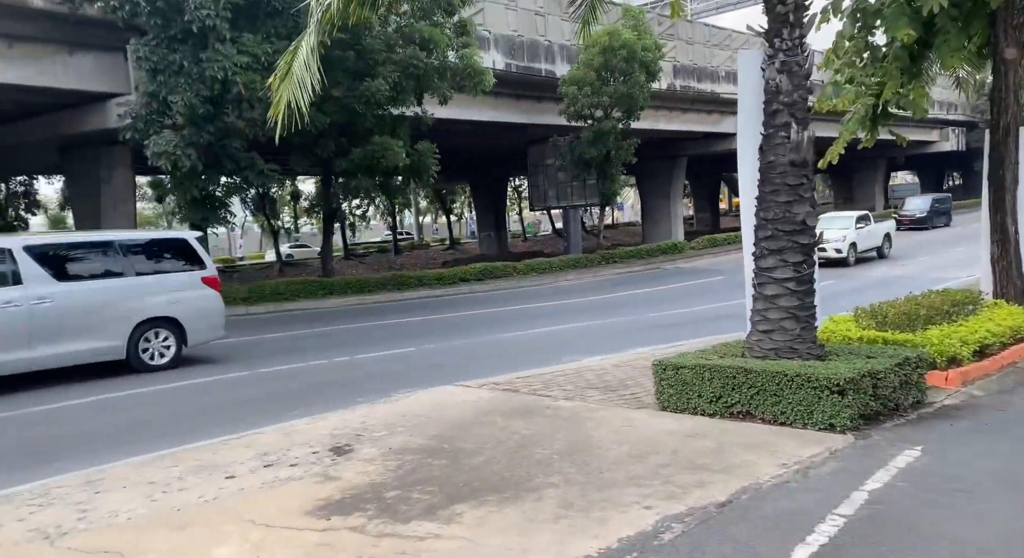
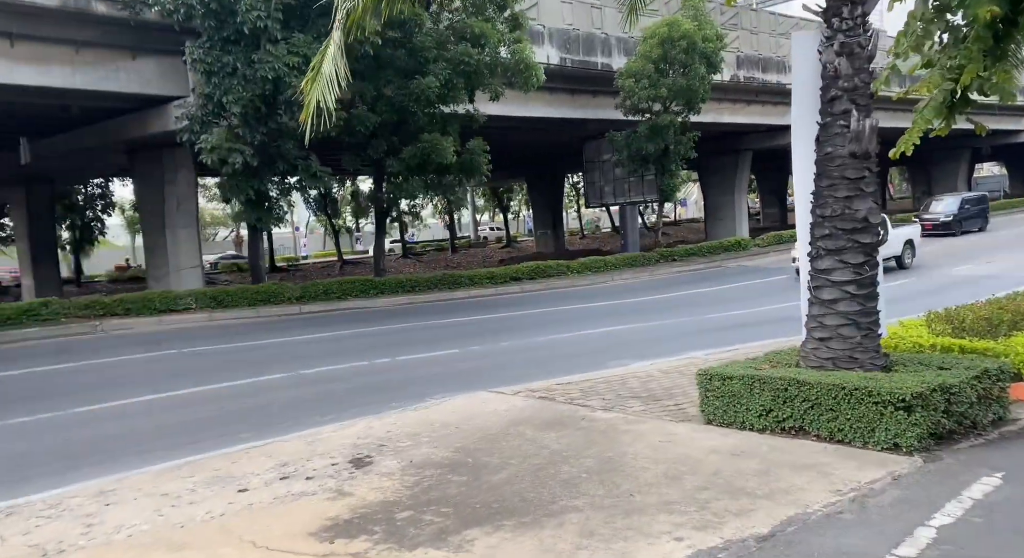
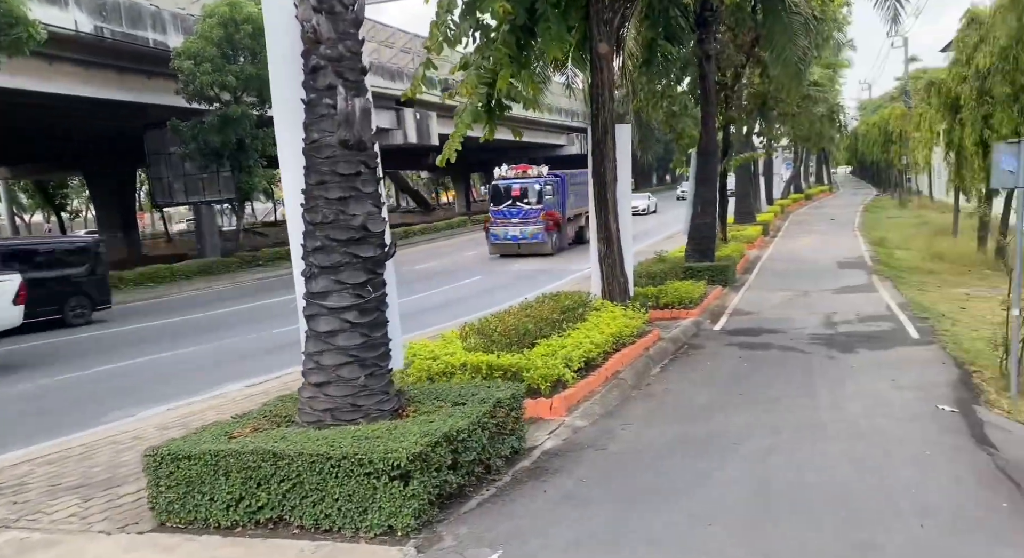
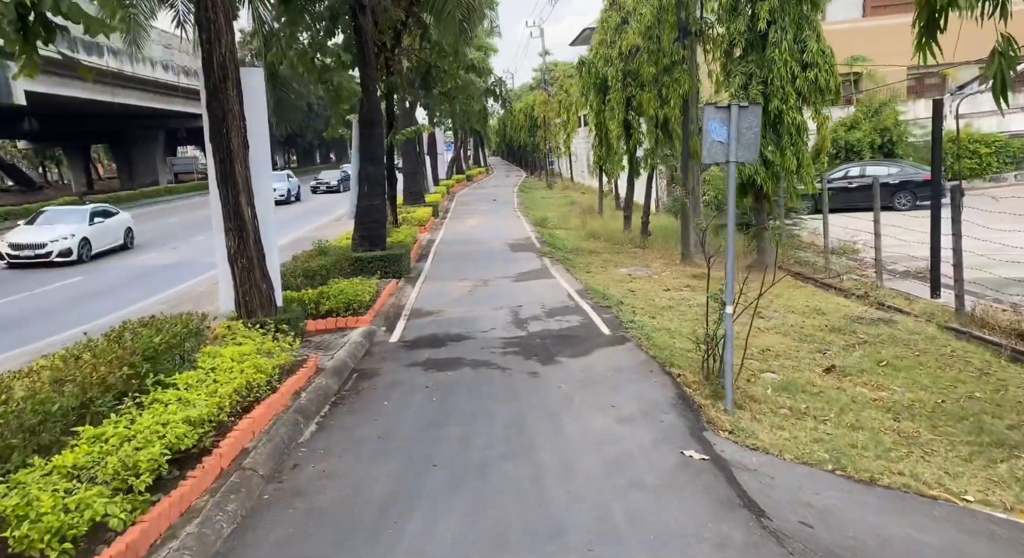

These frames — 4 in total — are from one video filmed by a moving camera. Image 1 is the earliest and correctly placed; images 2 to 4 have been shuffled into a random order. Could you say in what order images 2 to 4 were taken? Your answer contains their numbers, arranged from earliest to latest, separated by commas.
2, 3, 4
